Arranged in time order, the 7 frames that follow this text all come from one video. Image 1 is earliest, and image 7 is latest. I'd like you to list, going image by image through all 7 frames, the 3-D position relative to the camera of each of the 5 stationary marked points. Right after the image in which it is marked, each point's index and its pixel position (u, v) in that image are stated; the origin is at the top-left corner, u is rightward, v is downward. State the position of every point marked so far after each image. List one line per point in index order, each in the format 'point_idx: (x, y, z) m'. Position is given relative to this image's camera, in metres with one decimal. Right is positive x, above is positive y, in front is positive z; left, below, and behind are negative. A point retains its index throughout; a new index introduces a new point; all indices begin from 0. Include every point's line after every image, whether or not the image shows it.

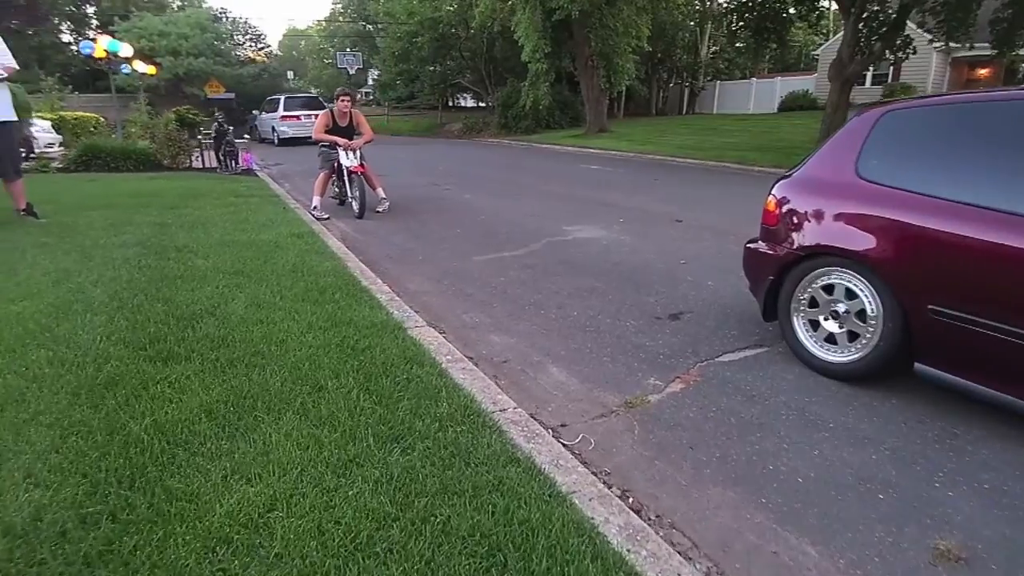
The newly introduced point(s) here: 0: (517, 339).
0: (0.0, -0.4, +4.5) m
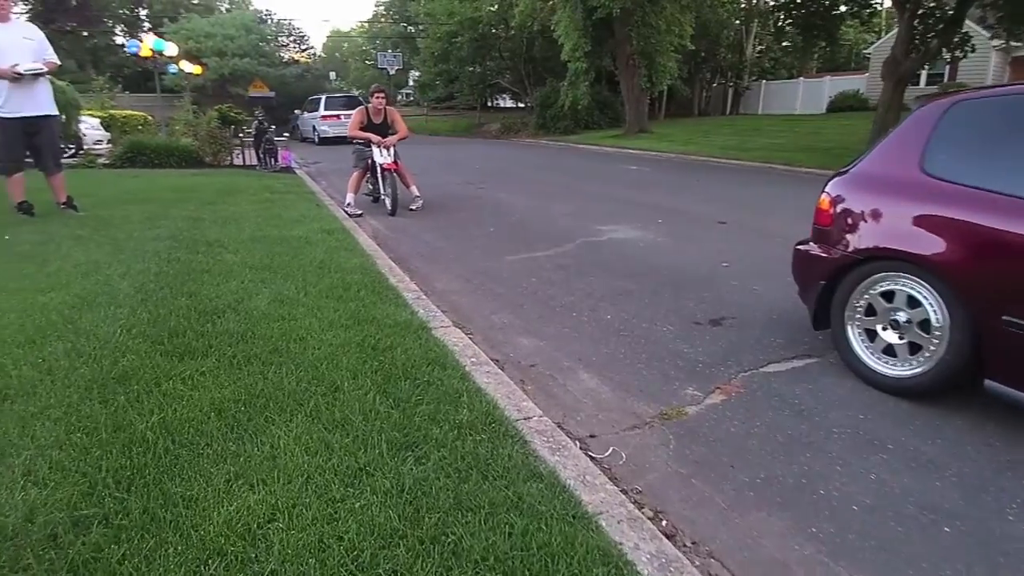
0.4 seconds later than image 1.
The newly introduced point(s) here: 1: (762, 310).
0: (+0.2, -0.4, +4.3) m
1: (+1.9, -0.2, +4.8) m
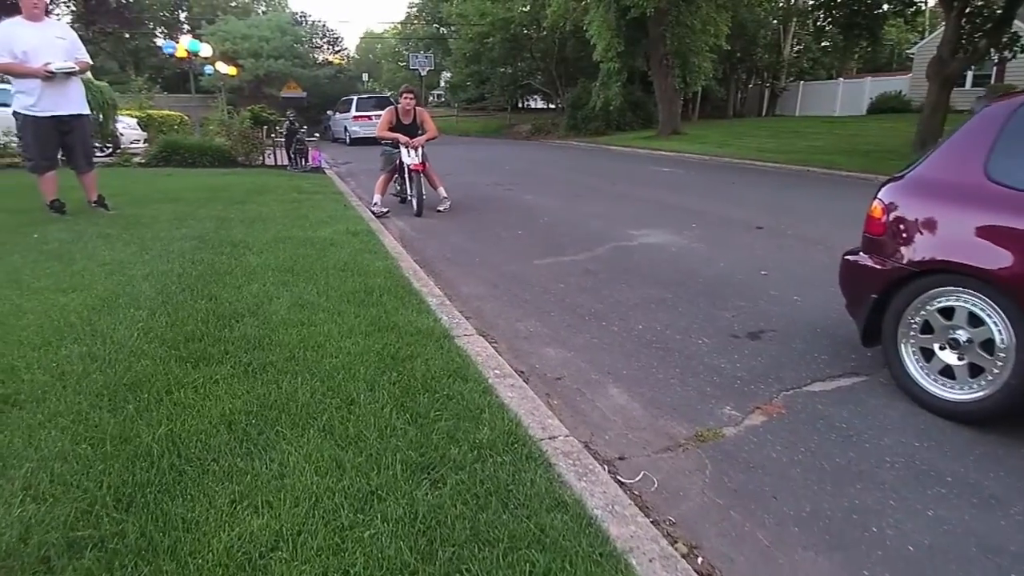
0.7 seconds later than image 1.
0: (+0.4, -0.4, +4.1) m
1: (+2.1, -0.3, +4.5) m
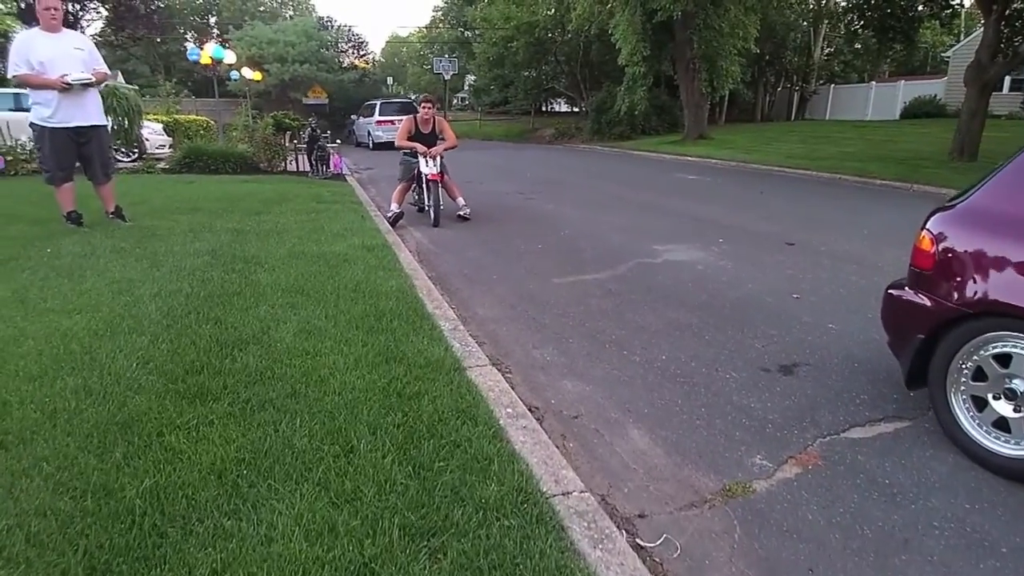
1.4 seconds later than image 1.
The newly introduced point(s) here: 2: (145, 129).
0: (+0.5, -0.6, +3.9) m
1: (+2.2, -0.5, +4.2) m
2: (-10.1, +4.4, +17.3) m
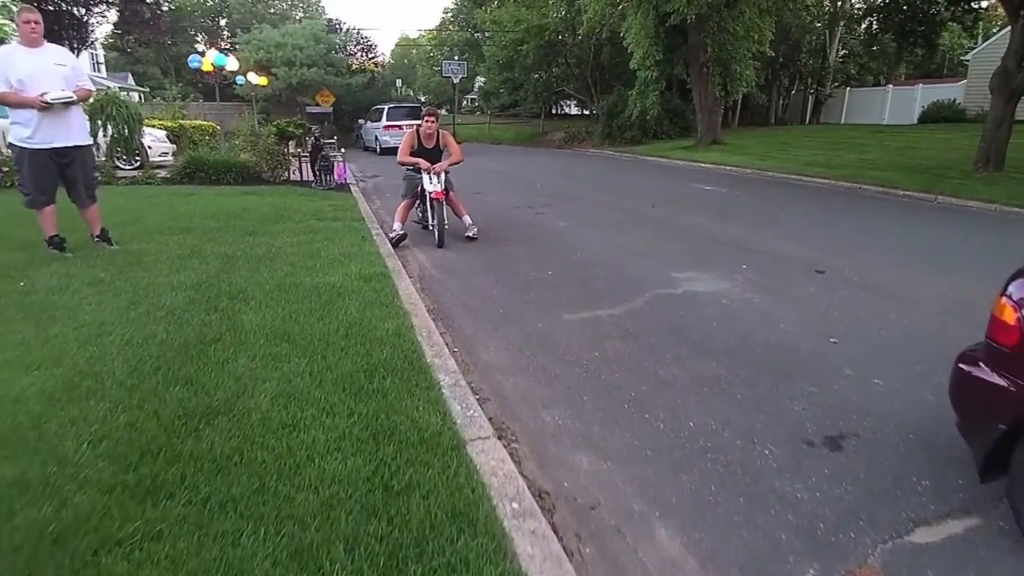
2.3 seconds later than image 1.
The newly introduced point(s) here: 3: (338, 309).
0: (+0.5, -0.9, +3.4) m
1: (+2.3, -0.8, +3.7) m
2: (-9.9, +4.1, +17.0) m
3: (-1.4, -0.2, +5.2) m
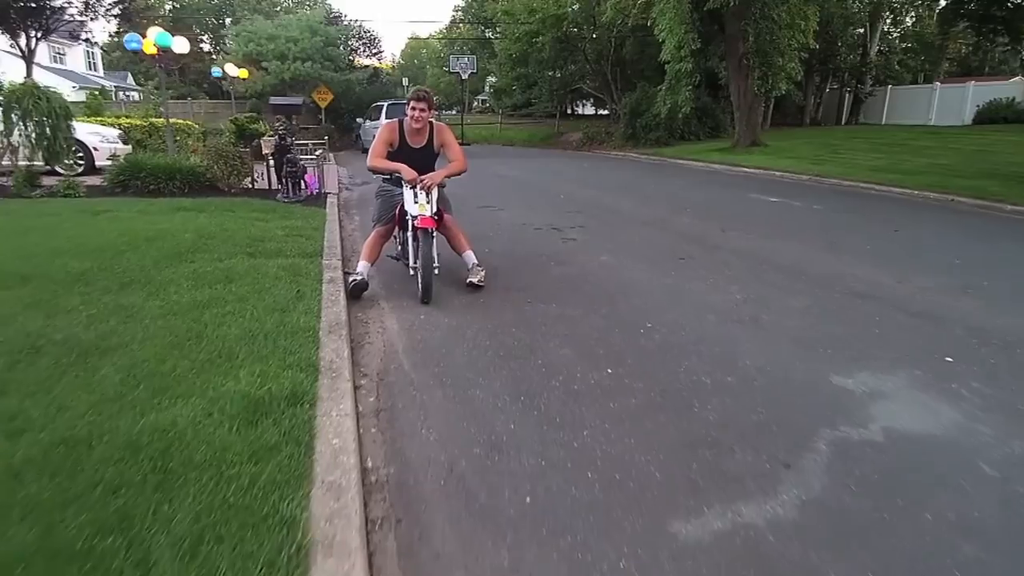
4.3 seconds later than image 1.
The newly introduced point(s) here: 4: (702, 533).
0: (+0.6, -1.6, +0.3) m
1: (+2.4, -1.5, +0.6) m
2: (-9.5, +3.4, +14.1) m
3: (-1.3, -0.9, +2.2) m
4: (+0.7, -1.0, +2.5) m
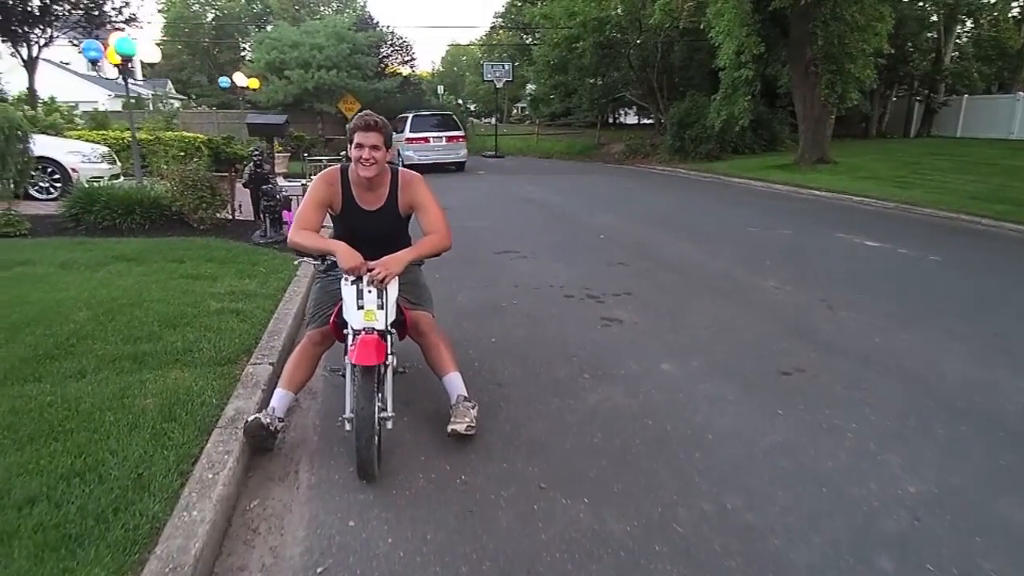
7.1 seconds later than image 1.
0: (+0.3, -2.5, -1.9) m
1: (+2.1, -2.4, -1.7) m
2: (-8.9, +2.7, +12.5) m
3: (-1.5, -1.7, 0.0) m
4: (+0.5, -1.9, +0.2) m
